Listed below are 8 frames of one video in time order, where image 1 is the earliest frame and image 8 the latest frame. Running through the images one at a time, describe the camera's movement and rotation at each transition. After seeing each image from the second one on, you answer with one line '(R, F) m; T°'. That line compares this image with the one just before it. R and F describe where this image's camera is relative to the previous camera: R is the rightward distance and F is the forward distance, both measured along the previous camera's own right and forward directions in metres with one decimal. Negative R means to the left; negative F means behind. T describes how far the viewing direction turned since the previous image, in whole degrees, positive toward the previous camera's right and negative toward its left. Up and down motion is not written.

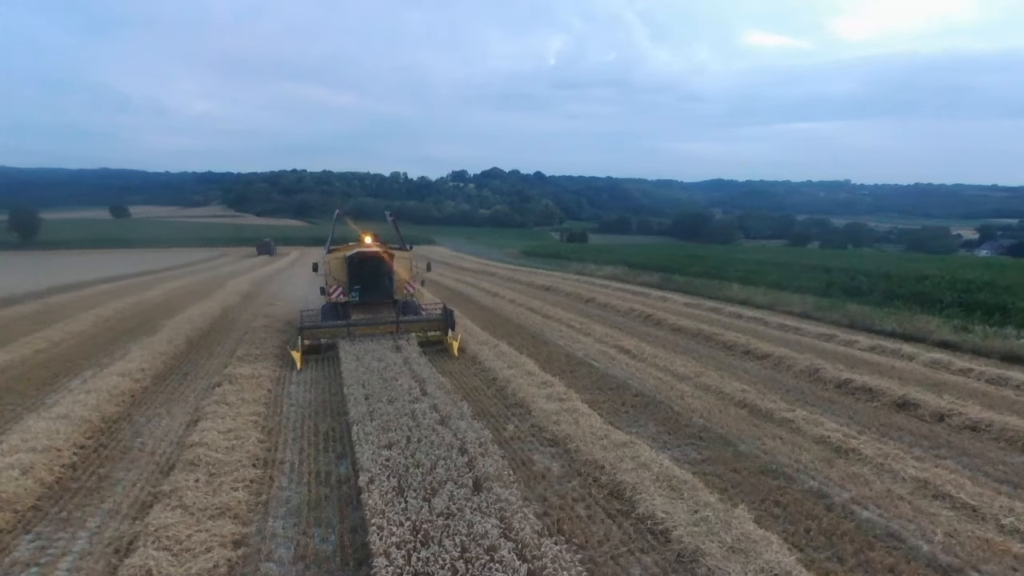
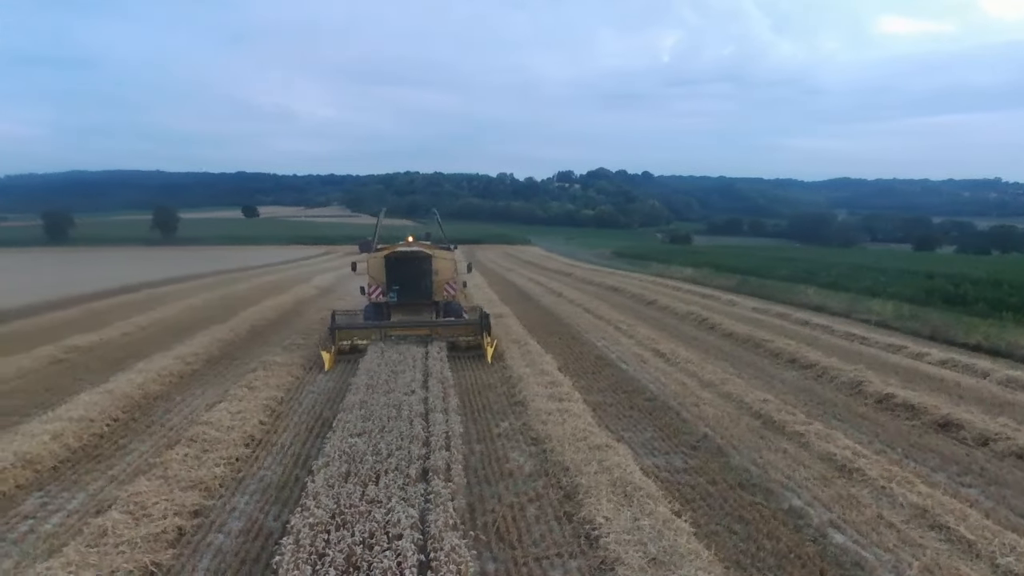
(+1.6, +0.1) m; -10°
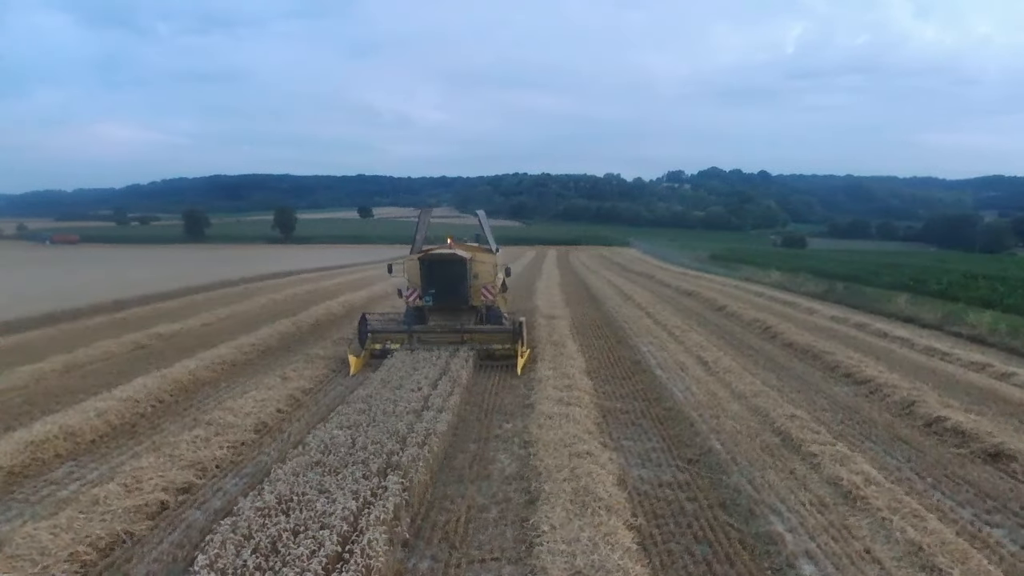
(+1.5, +0.2) m; -10°
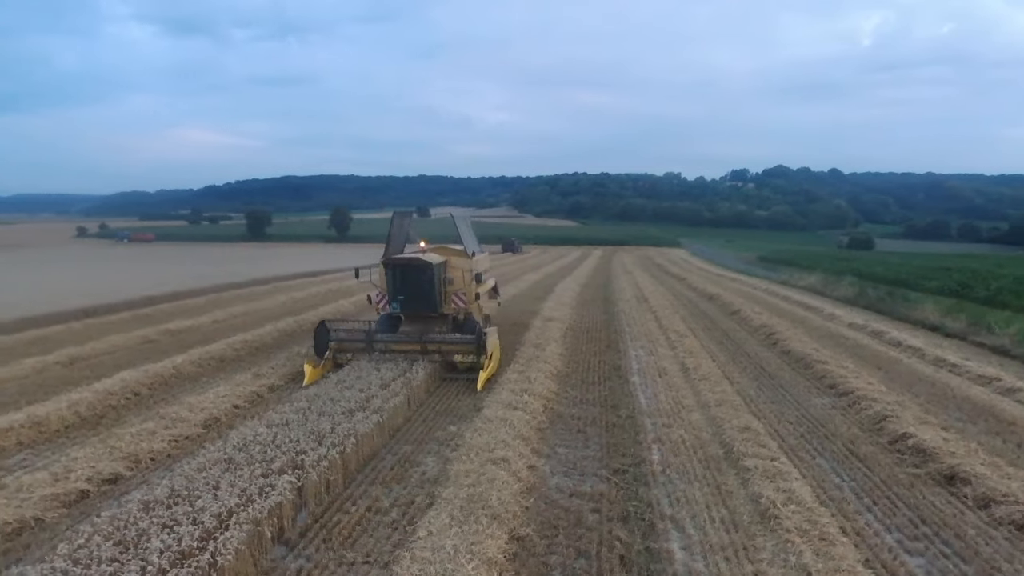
(+1.7, +0.1) m; -5°
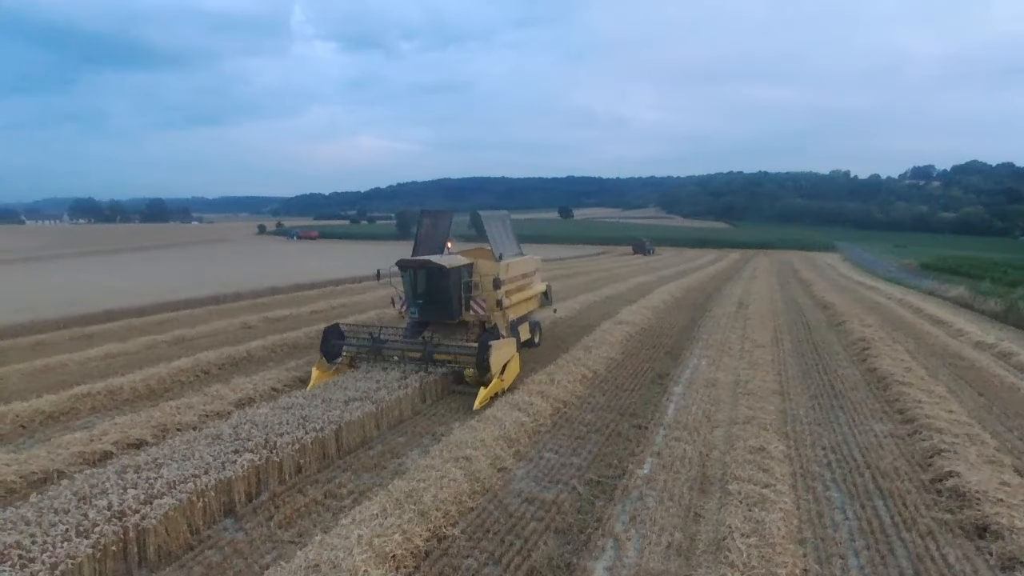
(+2.1, +0.4) m; -13°
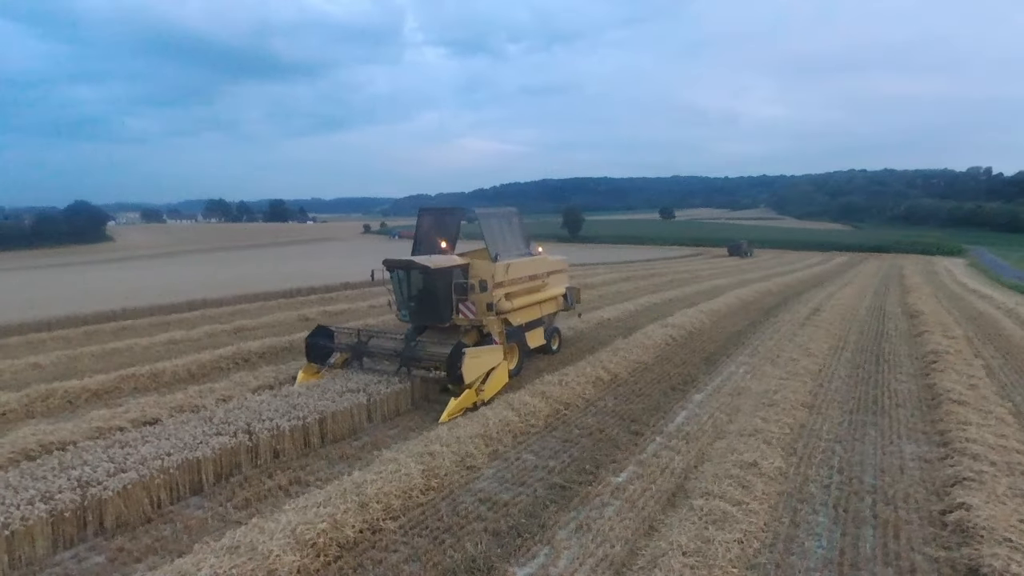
(+1.5, +0.3) m; -9°
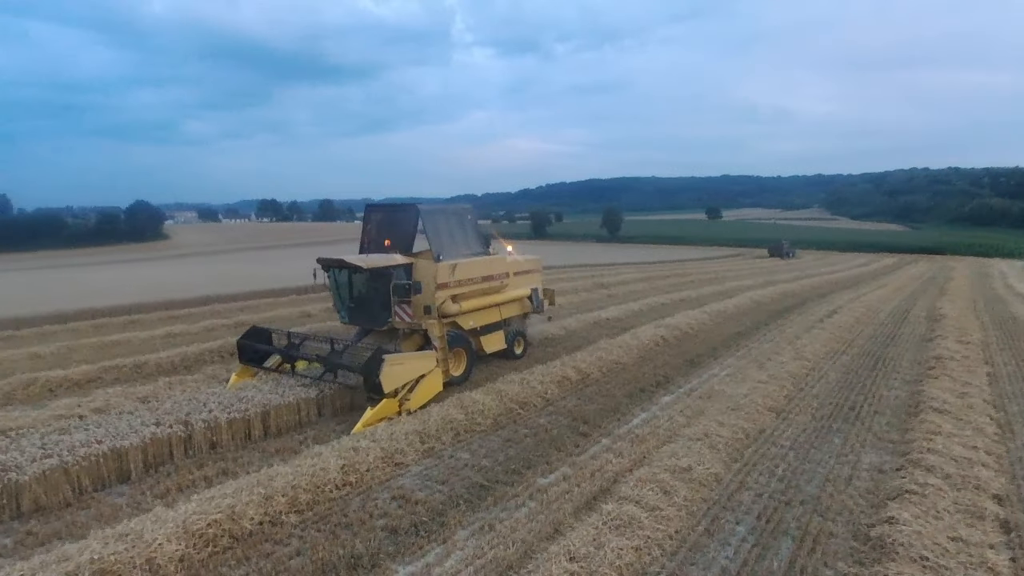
(+1.4, +0.2) m; -4°
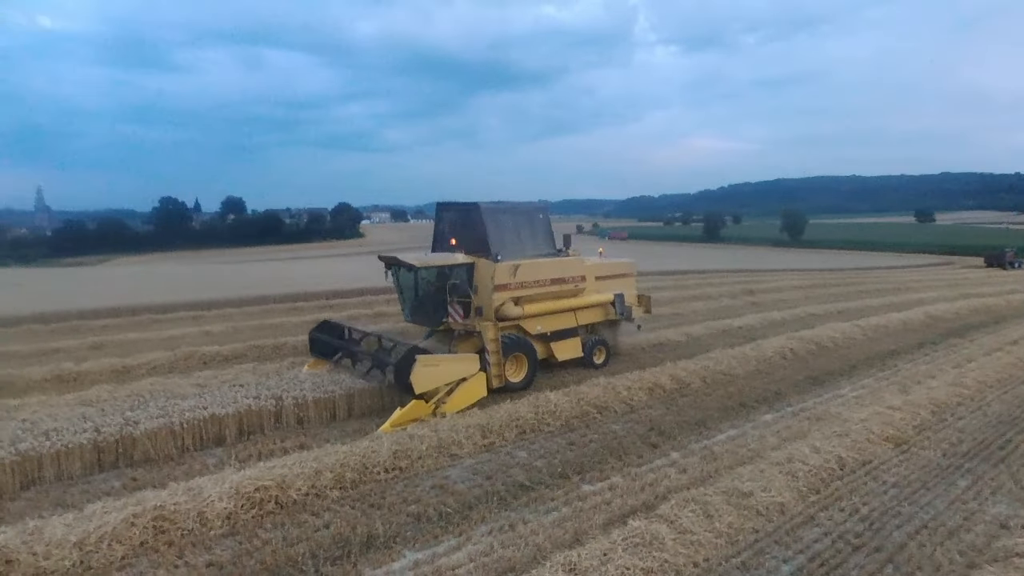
(+1.4, +0.3) m; -16°
